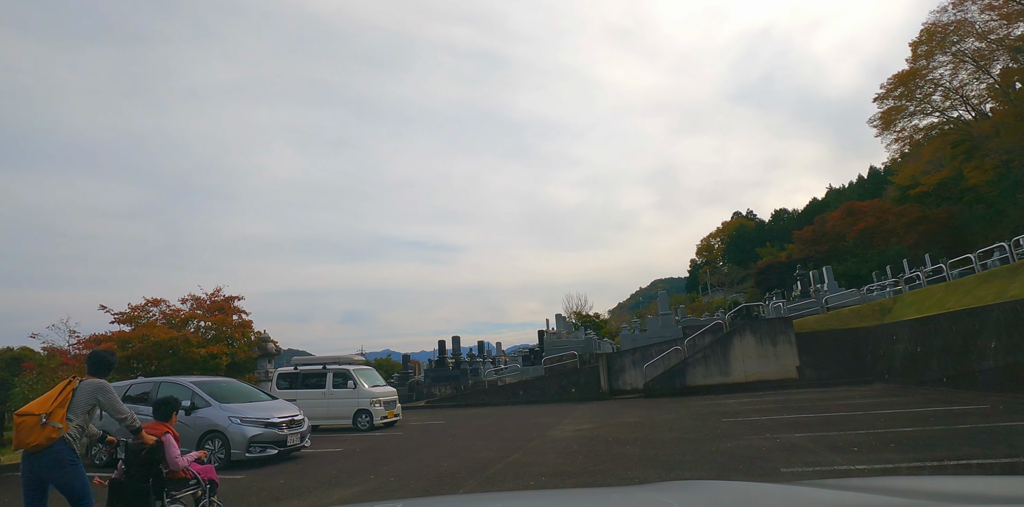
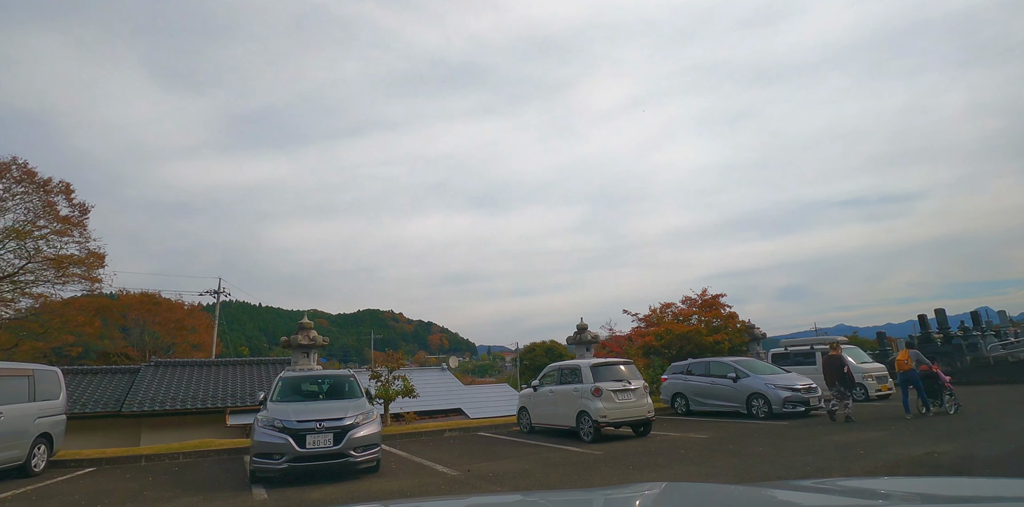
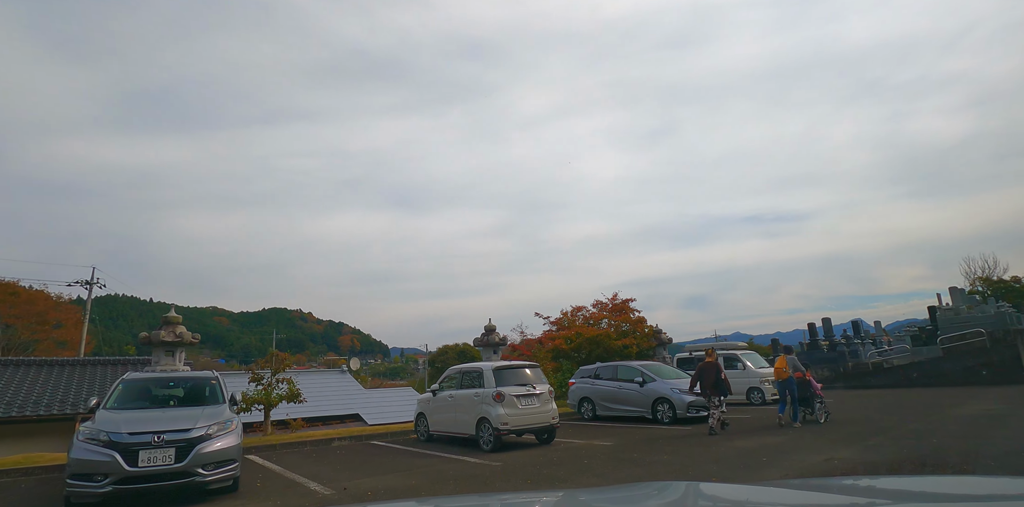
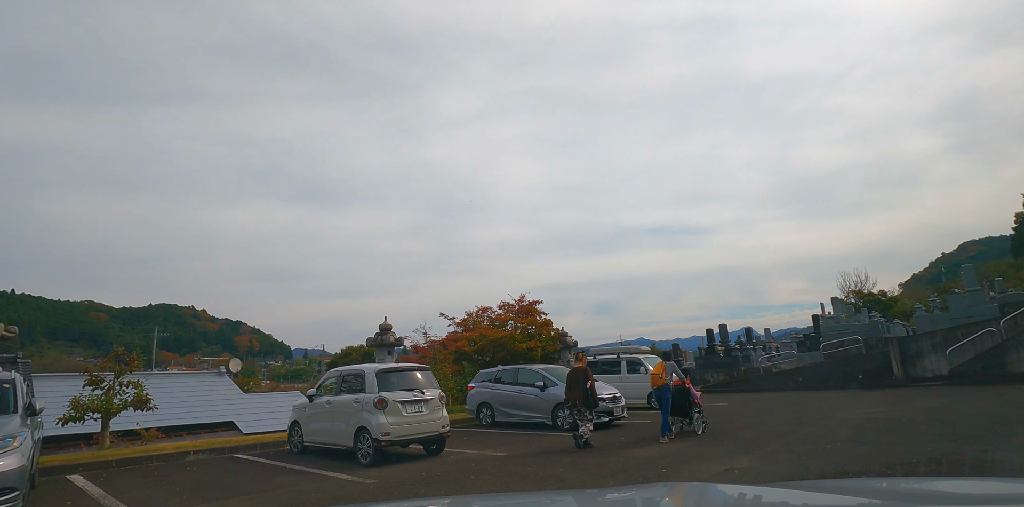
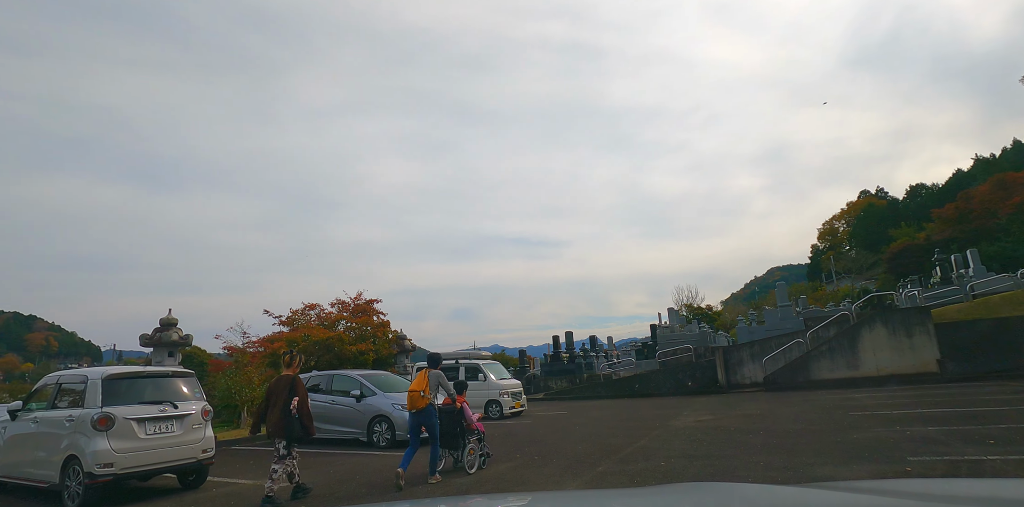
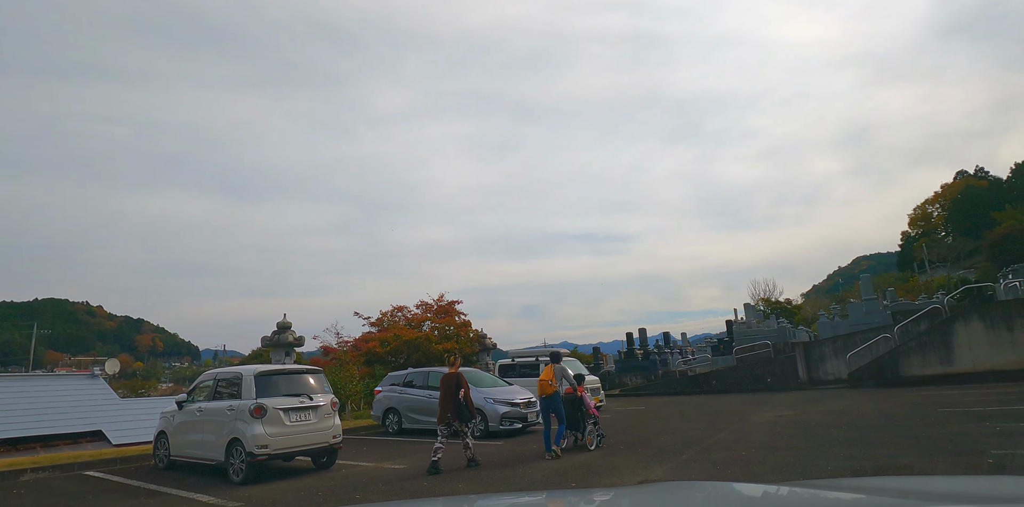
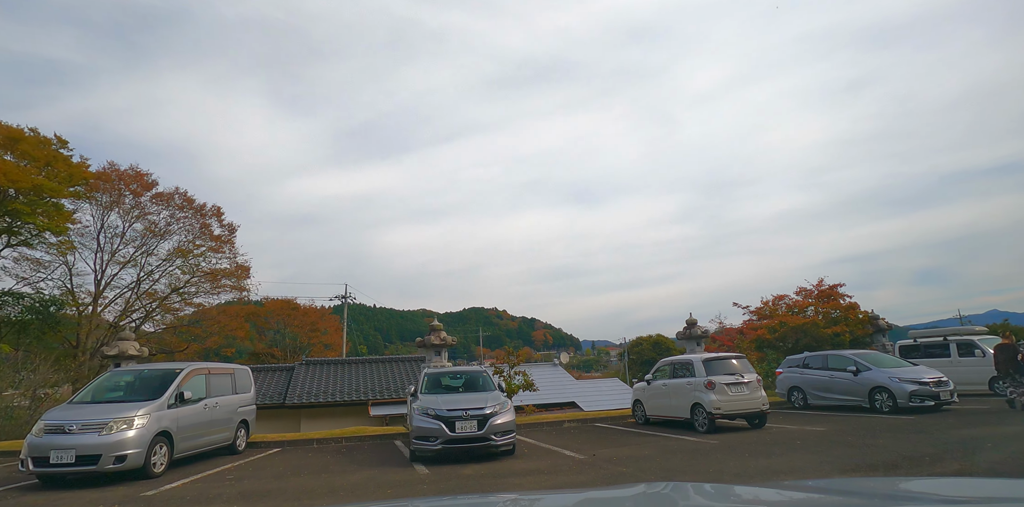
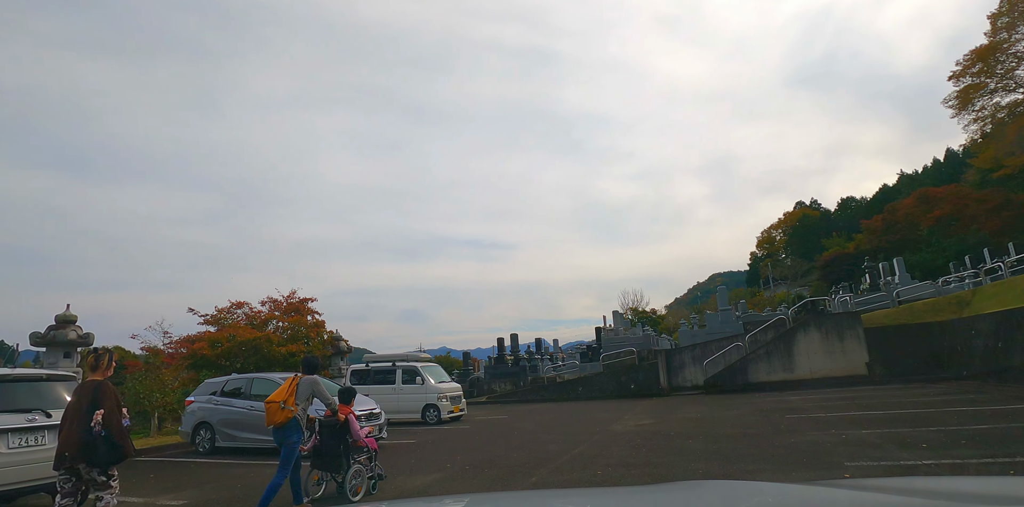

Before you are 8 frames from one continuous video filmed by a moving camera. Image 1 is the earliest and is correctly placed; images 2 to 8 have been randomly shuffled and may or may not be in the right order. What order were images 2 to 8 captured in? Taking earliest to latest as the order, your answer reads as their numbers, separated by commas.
8, 5, 6, 4, 3, 2, 7
